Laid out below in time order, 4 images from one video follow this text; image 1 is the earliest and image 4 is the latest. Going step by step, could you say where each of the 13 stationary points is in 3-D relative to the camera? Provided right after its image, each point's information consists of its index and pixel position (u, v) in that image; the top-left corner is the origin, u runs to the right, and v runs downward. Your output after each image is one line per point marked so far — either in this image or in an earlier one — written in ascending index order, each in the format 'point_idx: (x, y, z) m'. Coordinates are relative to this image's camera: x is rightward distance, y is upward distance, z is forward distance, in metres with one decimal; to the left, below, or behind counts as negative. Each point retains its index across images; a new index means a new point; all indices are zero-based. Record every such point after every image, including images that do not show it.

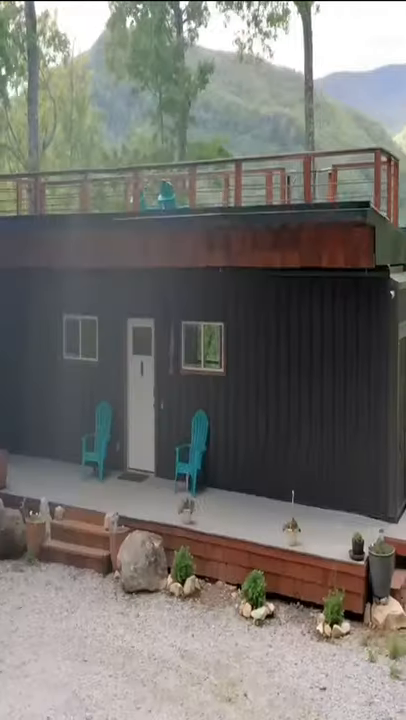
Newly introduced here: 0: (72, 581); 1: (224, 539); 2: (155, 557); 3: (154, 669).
0: (-1.4, -2.3, +7.6) m
1: (+0.2, -1.8, +7.3) m
2: (-0.5, -2.0, +7.4) m
3: (-0.4, -2.6, +6.2) m
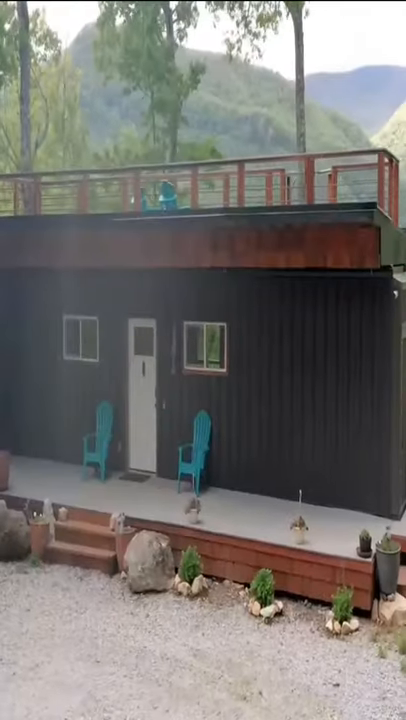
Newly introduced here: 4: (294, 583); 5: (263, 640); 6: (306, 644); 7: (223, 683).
0: (-1.3, -2.3, +7.6) m
1: (+0.3, -1.8, +7.4) m
2: (-0.4, -2.0, +7.4) m
3: (-0.3, -2.6, +6.2) m
4: (+0.9, -2.2, +7.1) m
5: (+0.5, -2.5, +6.6) m
6: (+0.9, -2.5, +6.5) m
7: (+0.2, -2.7, +6.0) m
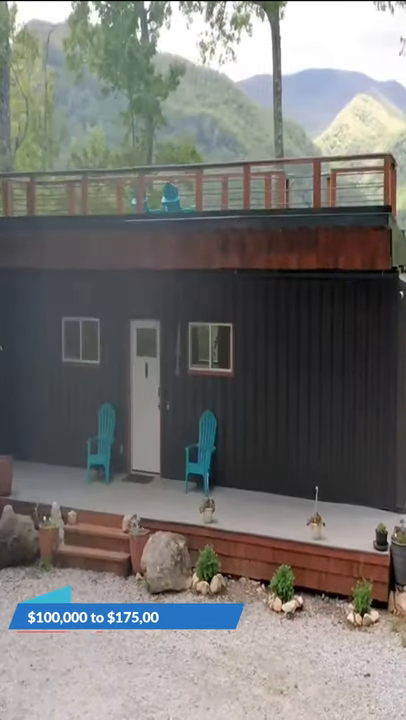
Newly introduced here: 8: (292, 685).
0: (-1.1, -2.3, +7.6) m
1: (+0.5, -1.8, +7.5) m
2: (-0.2, -2.0, +7.4) m
3: (0.0, -2.6, +6.2) m
4: (+1.1, -2.2, +7.3) m
5: (+0.8, -2.5, +6.7) m
6: (+1.2, -2.5, +6.7) m
7: (+0.5, -2.7, +6.1) m
8: (+0.7, -2.7, +6.0) m
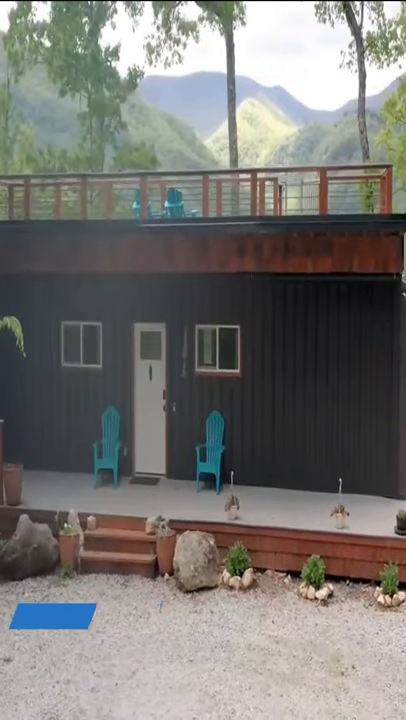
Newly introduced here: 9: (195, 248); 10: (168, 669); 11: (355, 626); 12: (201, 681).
0: (-0.8, -2.4, +7.6) m
1: (+0.7, -1.8, +7.8) m
2: (+0.1, -2.0, +7.6) m
3: (+0.5, -2.6, +6.5) m
4: (+1.4, -2.2, +7.7) m
5: (+1.2, -2.5, +7.1) m
6: (+1.6, -2.5, +7.1) m
7: (+1.0, -2.7, +6.4) m
8: (+1.3, -2.7, +6.4) m
9: (-0.1, +1.3, +8.2) m
10: (-0.3, -2.7, +6.3) m
11: (+1.5, -2.6, +7.0) m
12: (0.0, -2.7, +6.1) m
